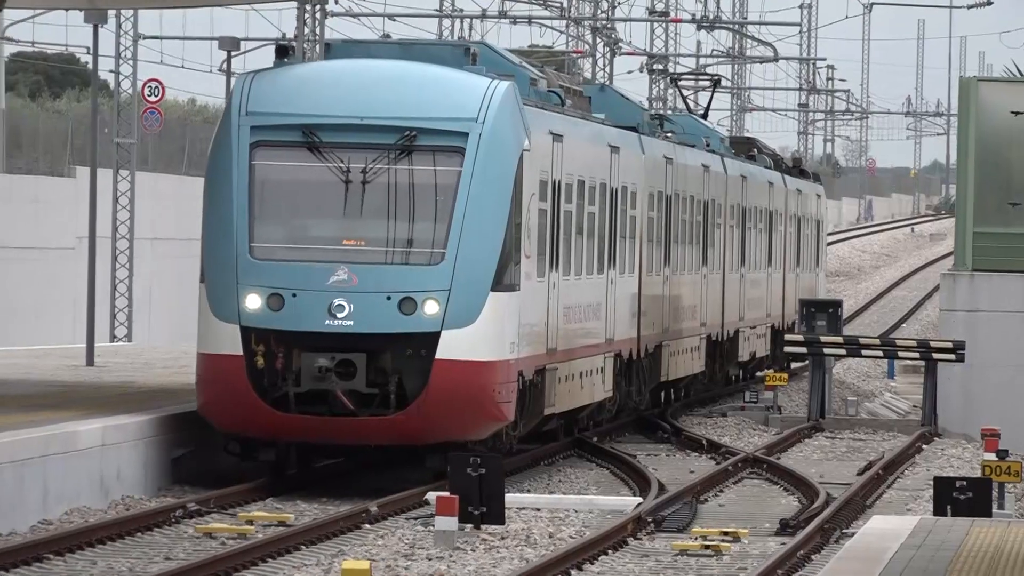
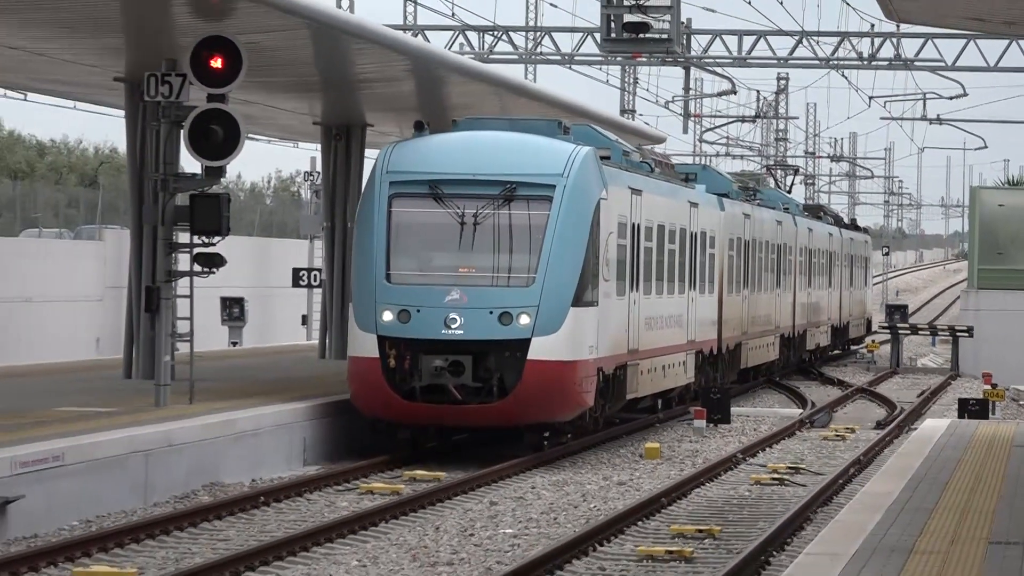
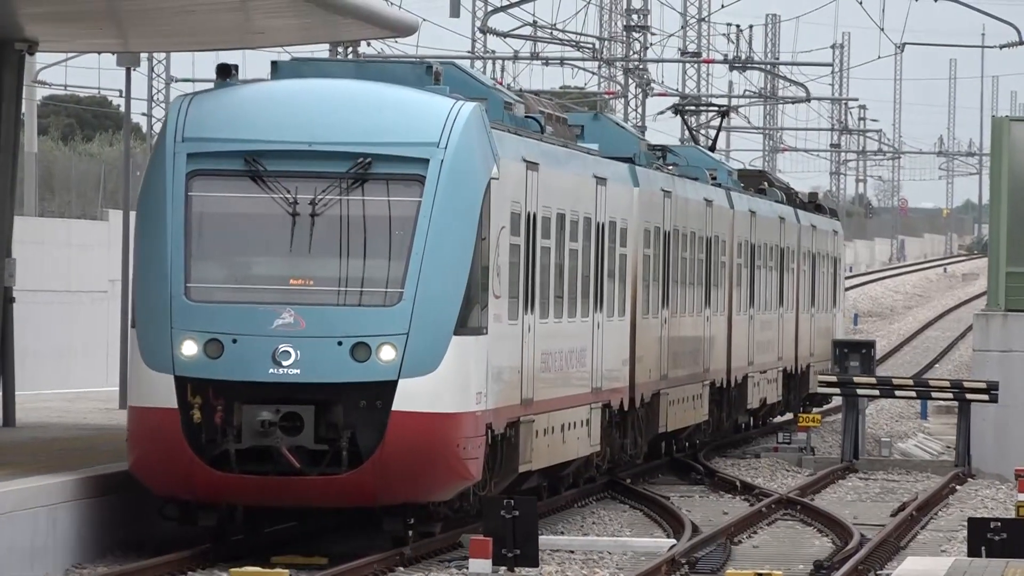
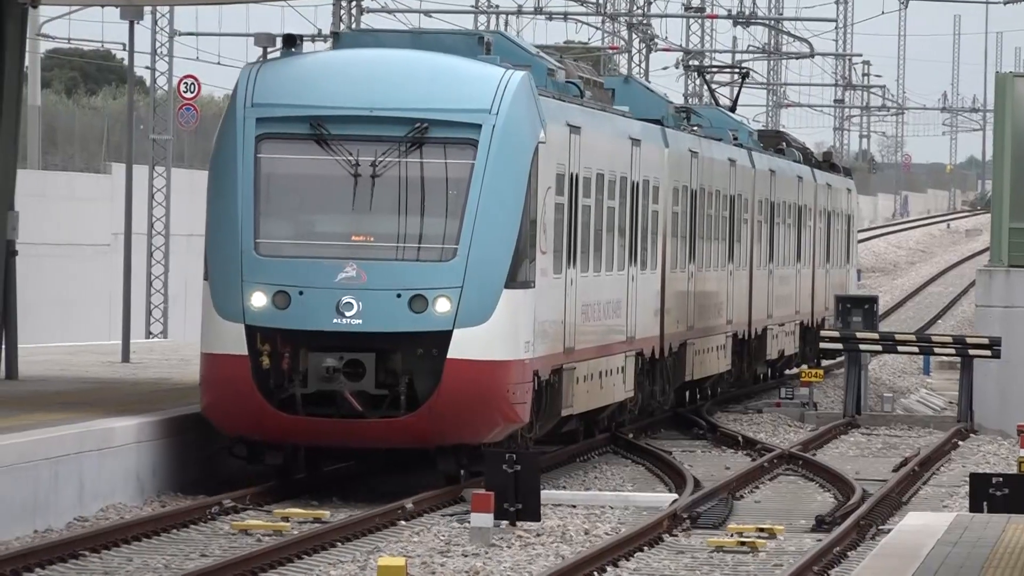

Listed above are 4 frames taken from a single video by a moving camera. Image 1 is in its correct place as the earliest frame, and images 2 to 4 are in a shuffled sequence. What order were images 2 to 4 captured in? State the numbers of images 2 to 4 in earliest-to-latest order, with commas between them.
4, 3, 2
